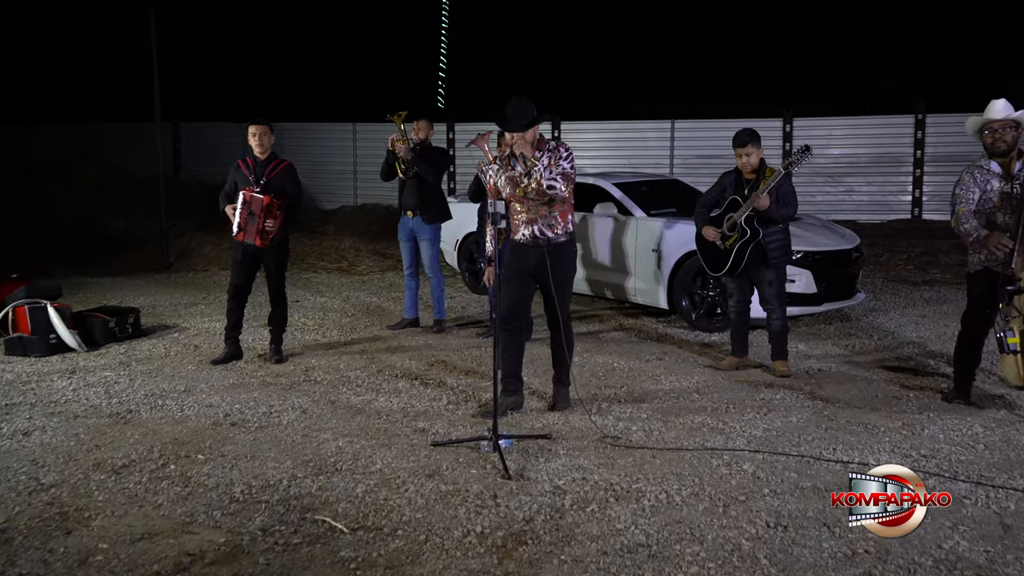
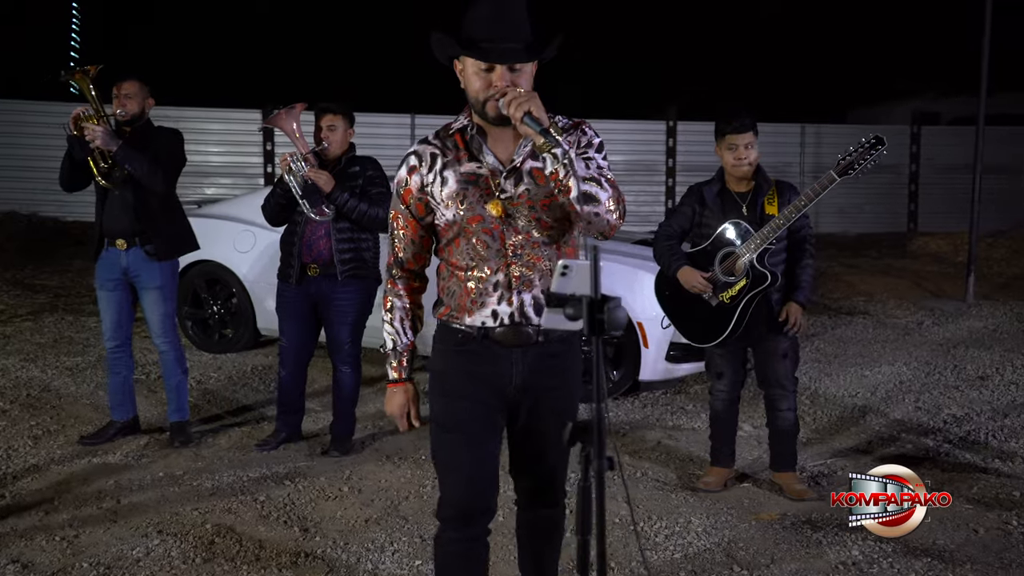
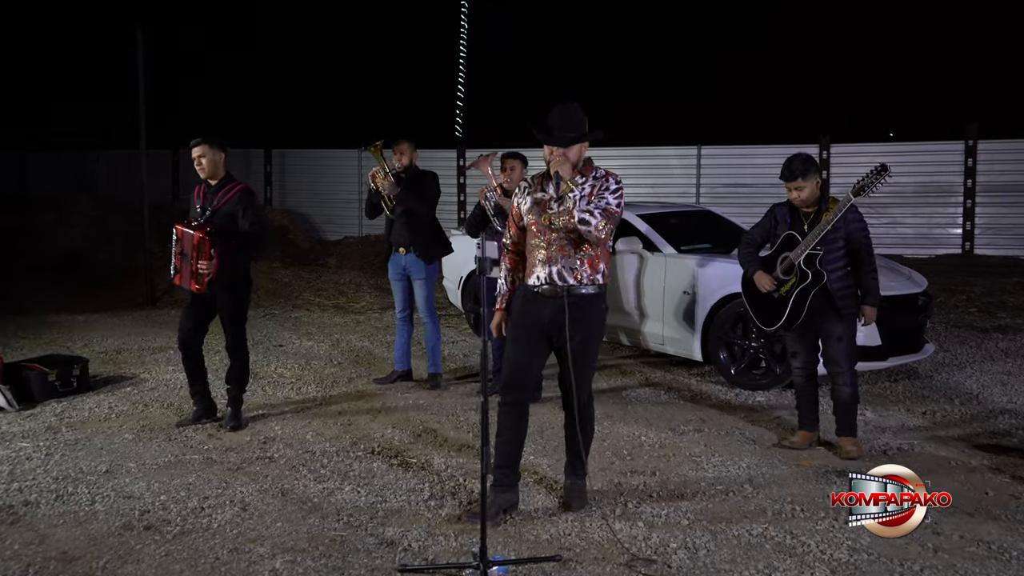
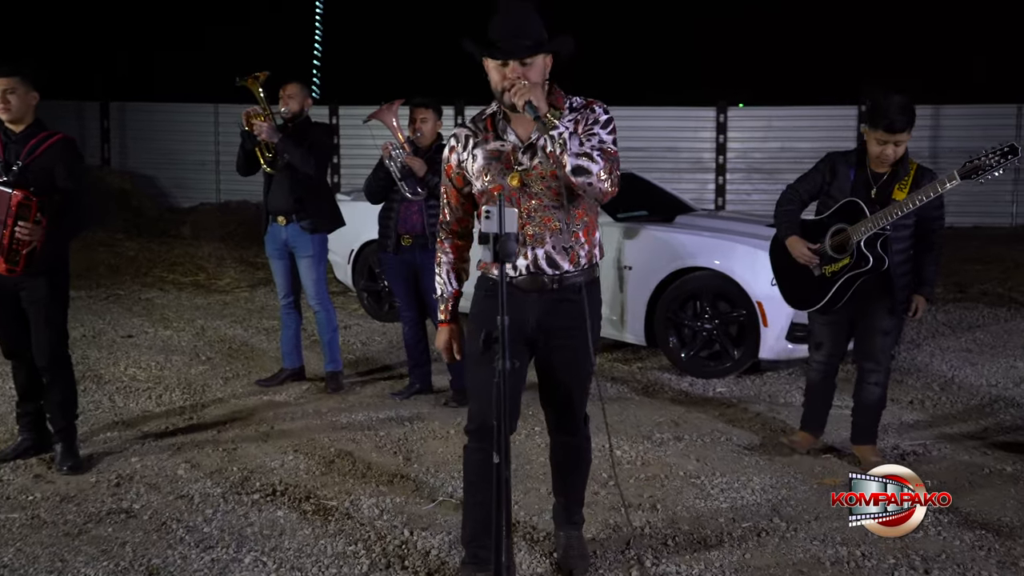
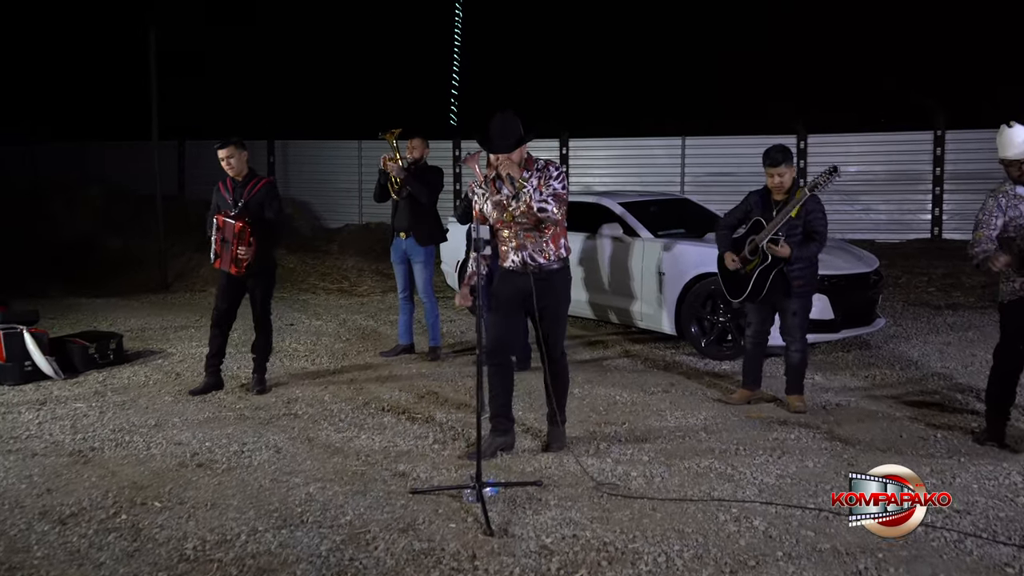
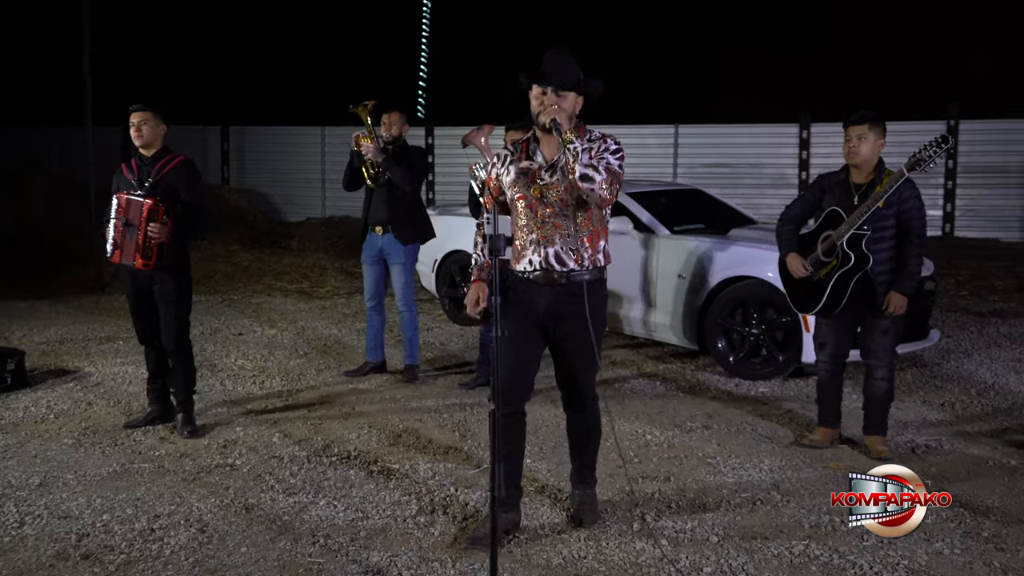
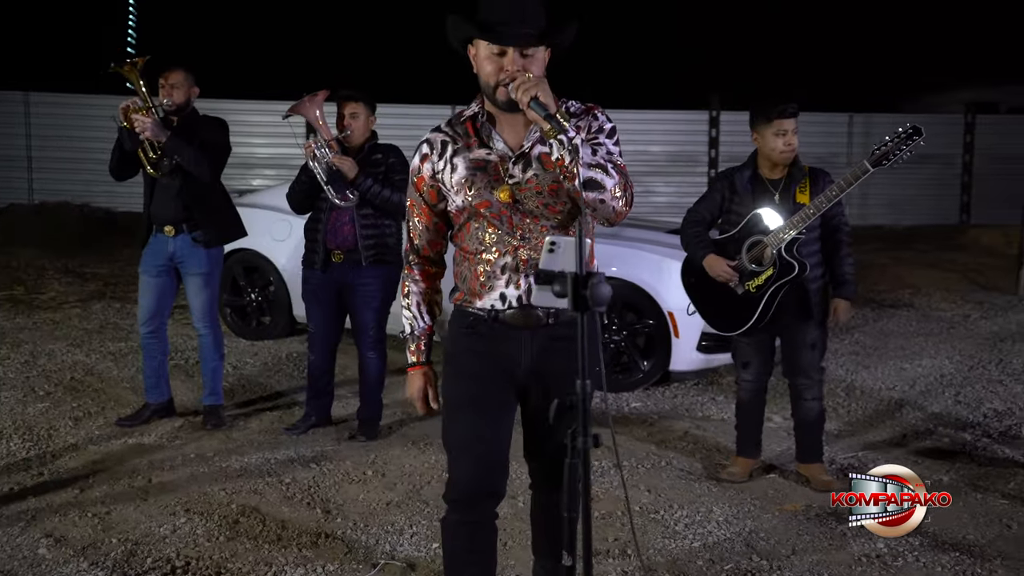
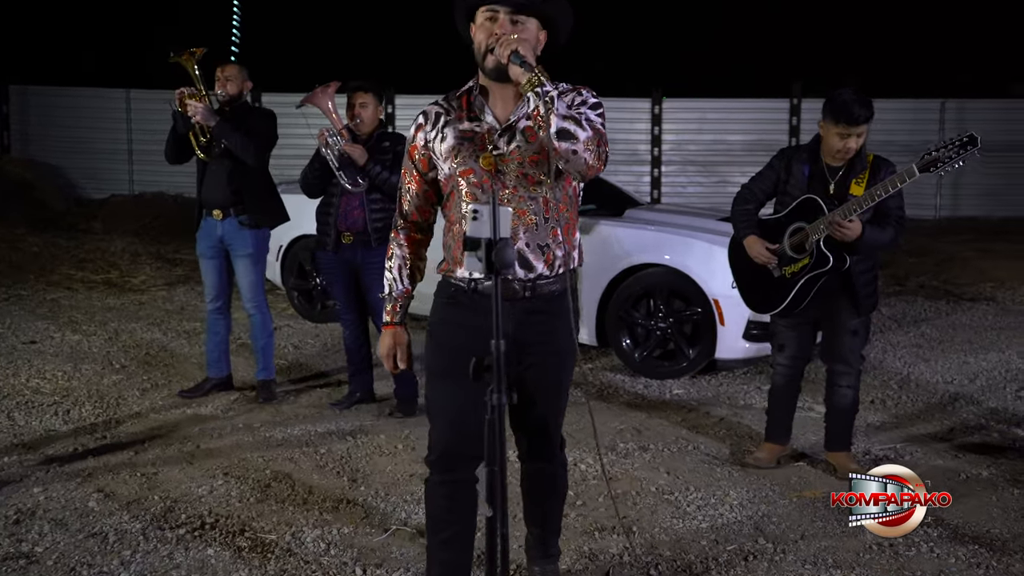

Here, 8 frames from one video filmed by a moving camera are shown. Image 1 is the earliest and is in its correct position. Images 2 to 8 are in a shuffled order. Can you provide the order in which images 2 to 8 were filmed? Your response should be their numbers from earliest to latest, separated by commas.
5, 3, 6, 4, 8, 7, 2
